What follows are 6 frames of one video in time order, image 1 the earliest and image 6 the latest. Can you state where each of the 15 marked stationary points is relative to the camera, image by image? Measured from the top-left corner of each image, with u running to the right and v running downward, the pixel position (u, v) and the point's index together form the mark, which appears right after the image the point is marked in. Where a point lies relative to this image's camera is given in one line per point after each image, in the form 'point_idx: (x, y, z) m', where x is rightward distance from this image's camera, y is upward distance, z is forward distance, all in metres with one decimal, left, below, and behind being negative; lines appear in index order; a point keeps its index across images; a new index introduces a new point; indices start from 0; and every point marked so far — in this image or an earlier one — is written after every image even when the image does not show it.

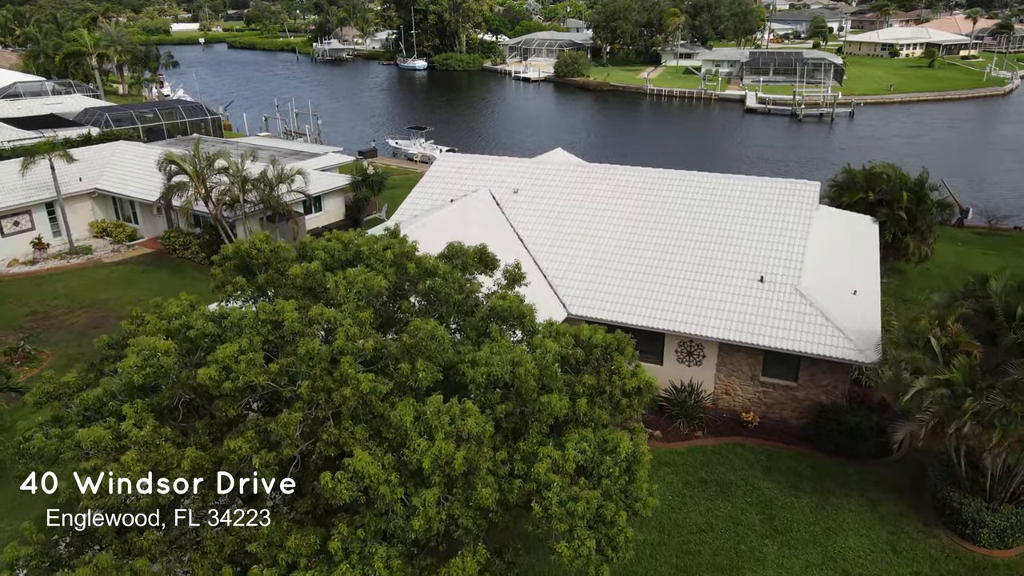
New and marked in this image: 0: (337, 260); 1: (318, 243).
0: (-3.0, +0.5, +15.0) m
1: (-3.5, +0.8, +16.0) m
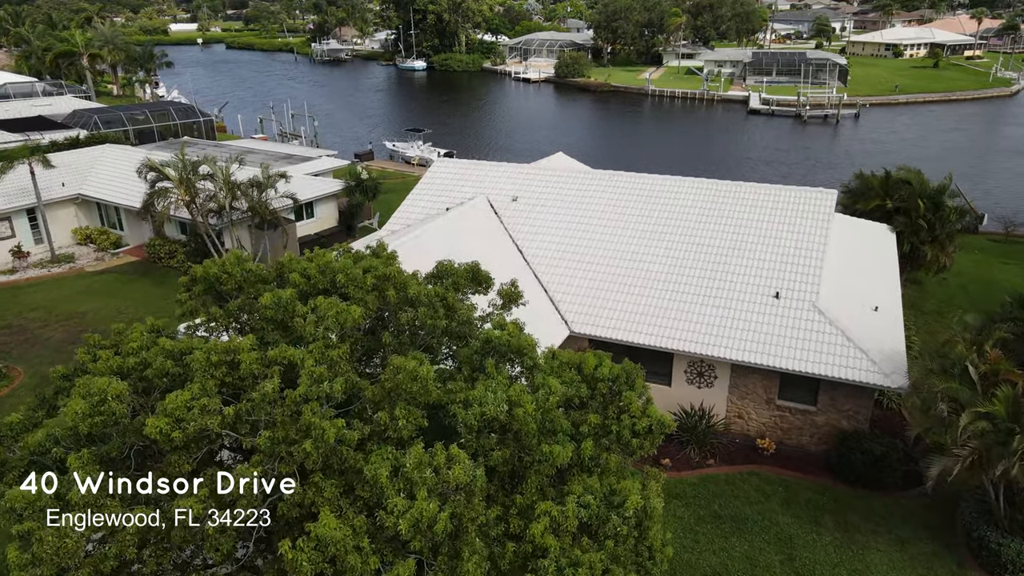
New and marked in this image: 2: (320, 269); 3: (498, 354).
0: (-3.0, +0.1, +13.5) m
1: (-3.6, +0.4, +14.5) m
2: (-2.9, +0.3, +13.7) m
3: (-0.2, -1.0, +13.0) m
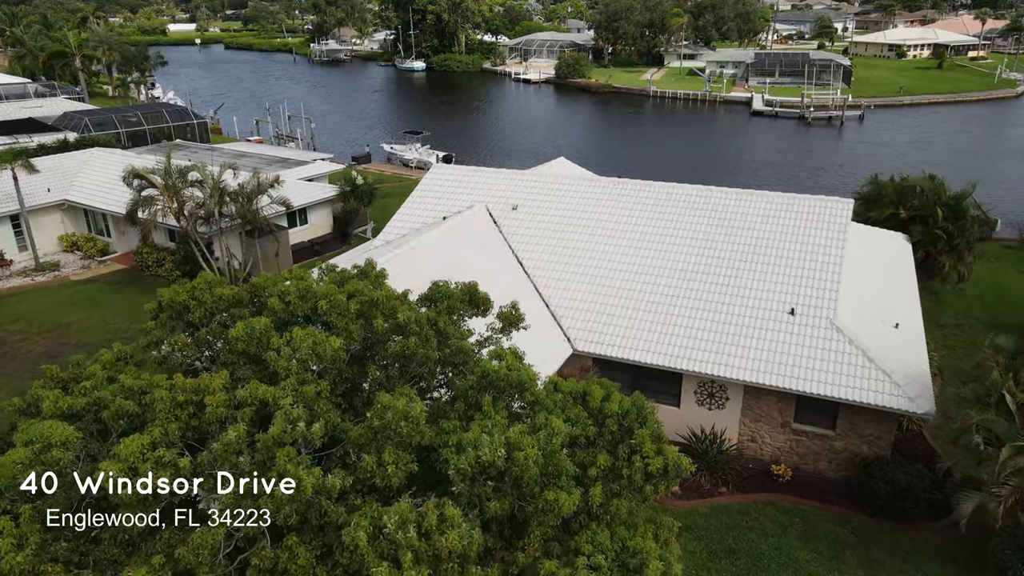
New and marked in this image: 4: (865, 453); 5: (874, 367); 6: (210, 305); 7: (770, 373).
0: (-3.0, -0.3, +12.3) m
1: (-3.6, 0.0, +13.3) m
2: (-3.0, -0.1, +12.5) m
3: (-0.2, -1.3, +11.8) m
4: (+7.6, -3.6, +19.5) m
5: (+7.7, -1.7, +19.1) m
6: (-4.2, -0.3, +12.5) m
7: (+5.7, -1.9, +19.7) m
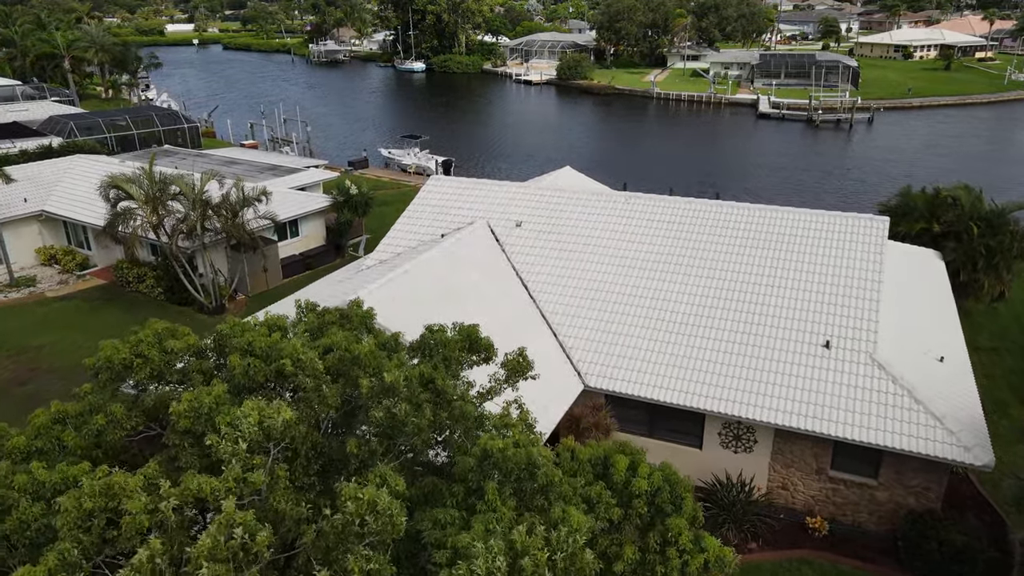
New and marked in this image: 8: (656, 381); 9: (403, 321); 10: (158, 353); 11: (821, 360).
0: (-2.9, -0.9, +10.2) m
1: (-3.5, -0.6, +11.3) m
2: (-2.9, -0.7, +10.5) m
3: (-0.1, -2.0, +9.8) m
4: (+7.7, -4.2, +17.5) m
5: (+7.8, -2.3, +17.1) m
6: (-4.1, -0.9, +10.5) m
7: (+5.8, -2.5, +17.7) m
8: (+3.1, -2.0, +19.2) m
9: (-2.3, -0.7, +19.0) m
10: (-4.1, -0.8, +10.6) m
11: (+6.4, -1.5, +18.7) m
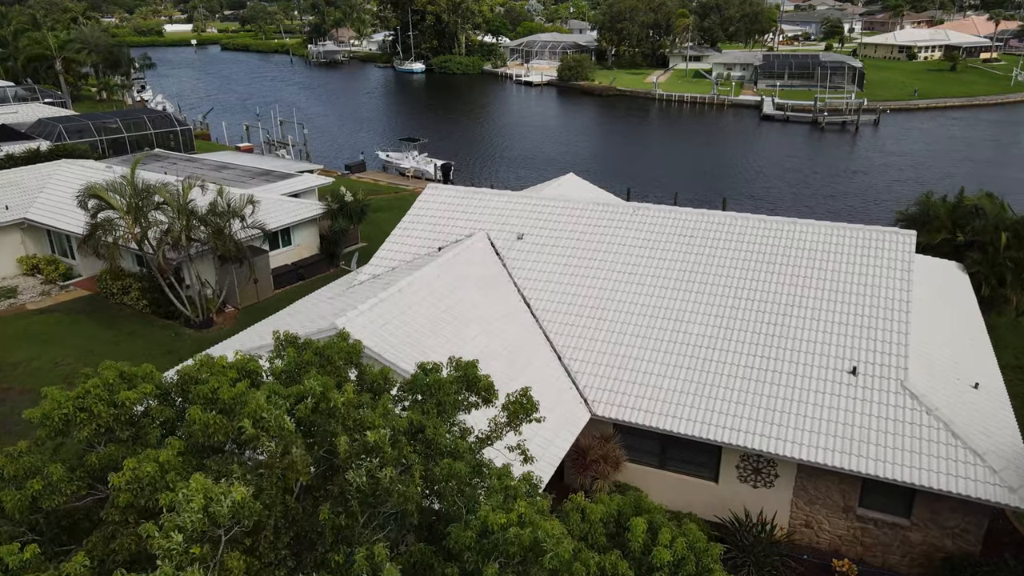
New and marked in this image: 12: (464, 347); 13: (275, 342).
0: (-2.9, -1.3, +8.9) m
1: (-3.4, -1.0, +9.9) m
2: (-2.8, -1.1, +9.1) m
3: (-0.1, -2.4, +8.4) m
4: (+7.8, -4.6, +16.1) m
5: (+7.8, -2.8, +15.7) m
6: (-4.1, -1.3, +9.1) m
7: (+5.8, -2.9, +16.3) m
8: (+3.1, -2.4, +17.8) m
9: (-2.3, -1.1, +17.6) m
10: (-4.1, -1.2, +9.2) m
11: (+6.4, -1.9, +17.3) m
12: (-1.0, -1.2, +18.4) m
13: (-3.3, -0.7, +12.4) m
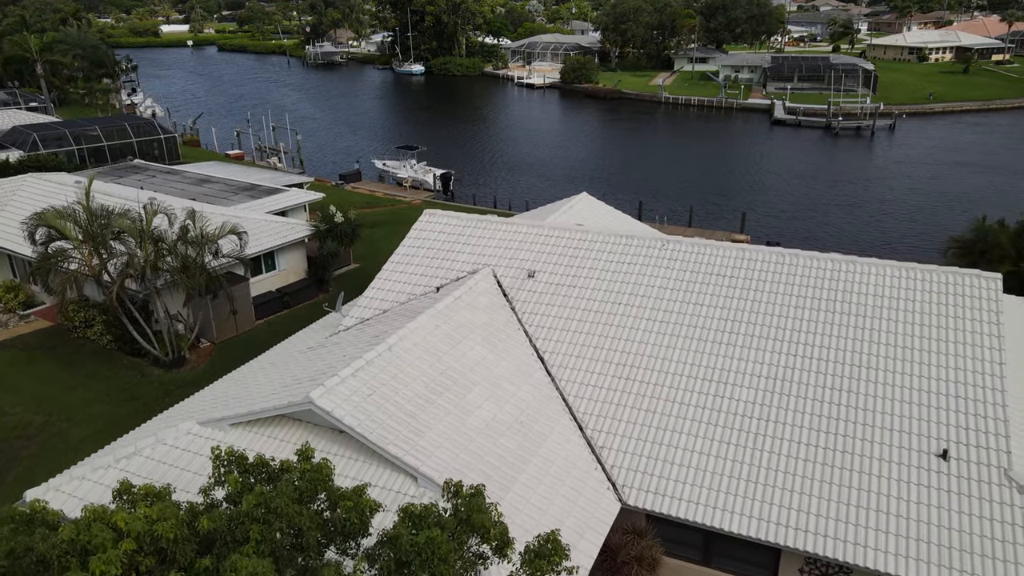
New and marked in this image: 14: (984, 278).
0: (-2.7, -2.4, +5.7) m
1: (-3.2, -2.1, +6.7) m
2: (-2.6, -2.1, +5.9) m
3: (+0.1, -3.4, +5.2) m
4: (+8.0, -5.6, +12.9) m
5: (+8.0, -3.8, +12.5) m
6: (-3.9, -2.3, +5.9) m
7: (+6.0, -3.9, +13.1) m
8: (+3.3, -3.4, +14.6) m
9: (-2.1, -2.1, +14.4) m
10: (-3.9, -2.2, +6.0) m
11: (+6.7, -2.9, +14.2) m
12: (-0.8, -2.2, +15.2) m
13: (-3.0, -1.8, +9.2) m
14: (+9.0, +0.2, +17.1) m
